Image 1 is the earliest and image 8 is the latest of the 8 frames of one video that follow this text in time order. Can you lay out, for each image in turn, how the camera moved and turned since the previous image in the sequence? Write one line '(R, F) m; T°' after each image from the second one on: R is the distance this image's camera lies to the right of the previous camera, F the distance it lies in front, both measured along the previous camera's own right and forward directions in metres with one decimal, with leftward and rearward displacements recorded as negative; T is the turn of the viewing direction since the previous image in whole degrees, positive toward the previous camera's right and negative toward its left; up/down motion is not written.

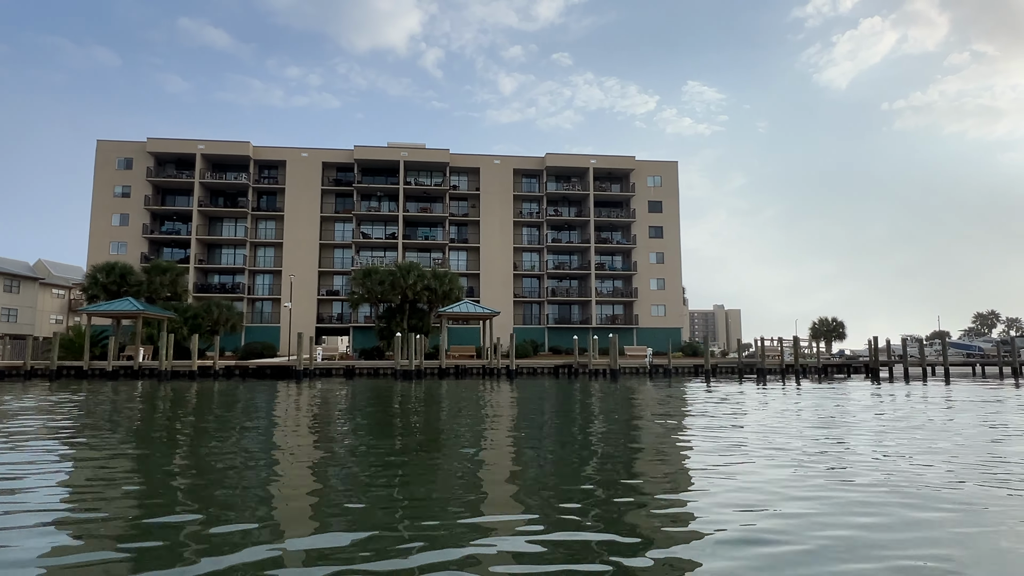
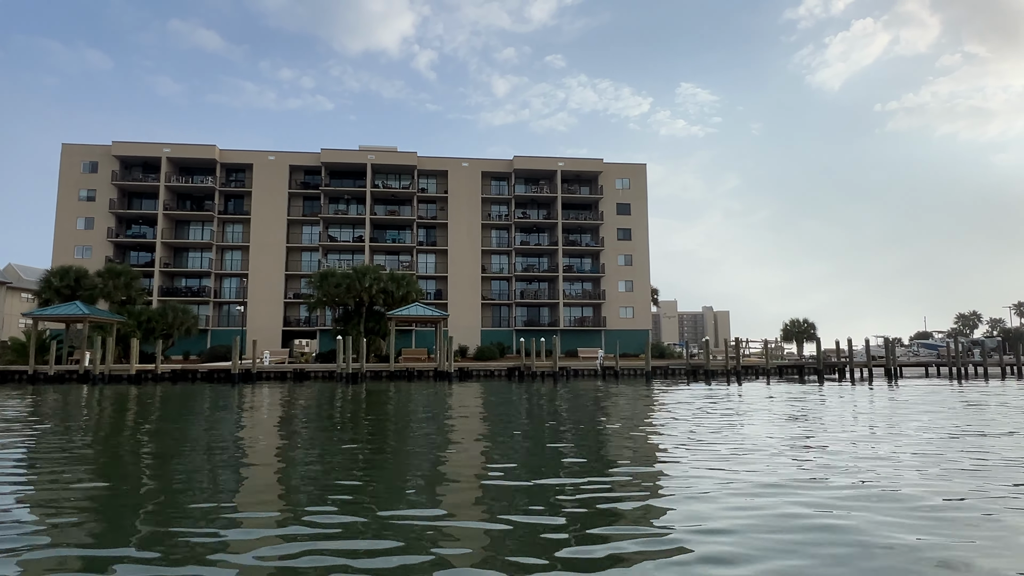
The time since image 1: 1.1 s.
(+1.7, -0.1) m; 0°
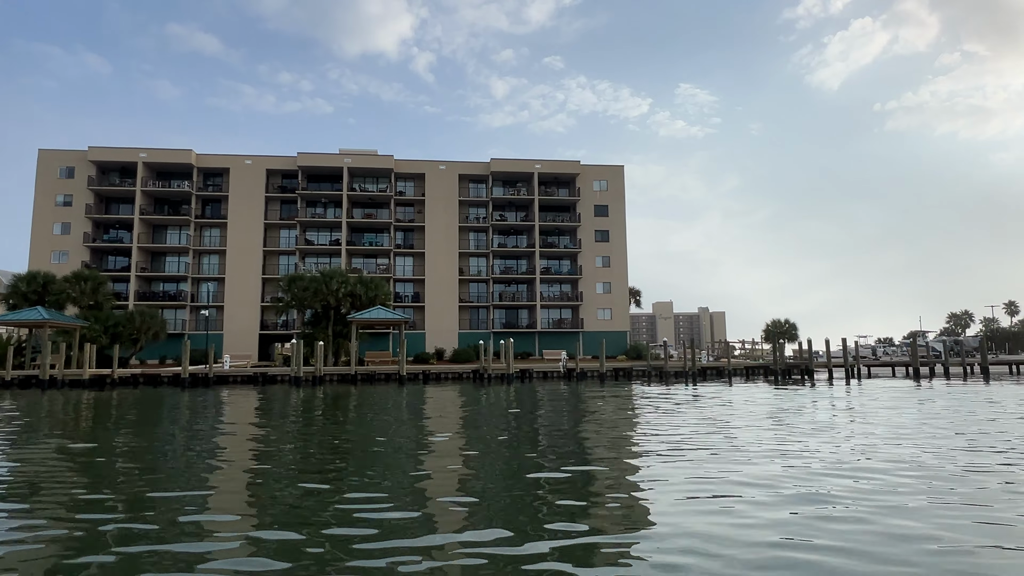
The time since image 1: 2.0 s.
(+1.4, 0.0) m; 0°
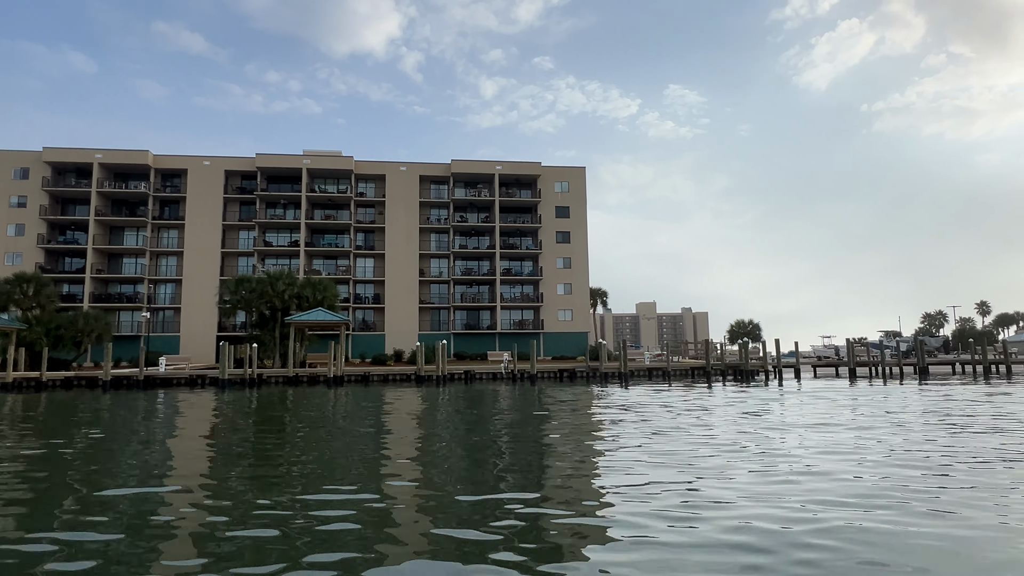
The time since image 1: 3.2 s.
(+1.9, -0.1) m; +1°
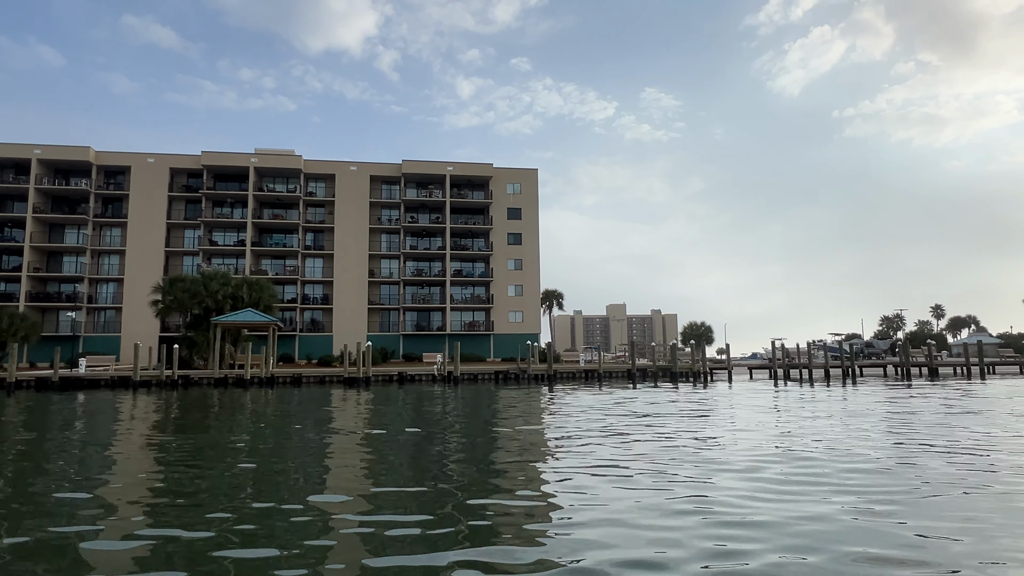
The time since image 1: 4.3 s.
(+1.7, 0.0) m; +2°
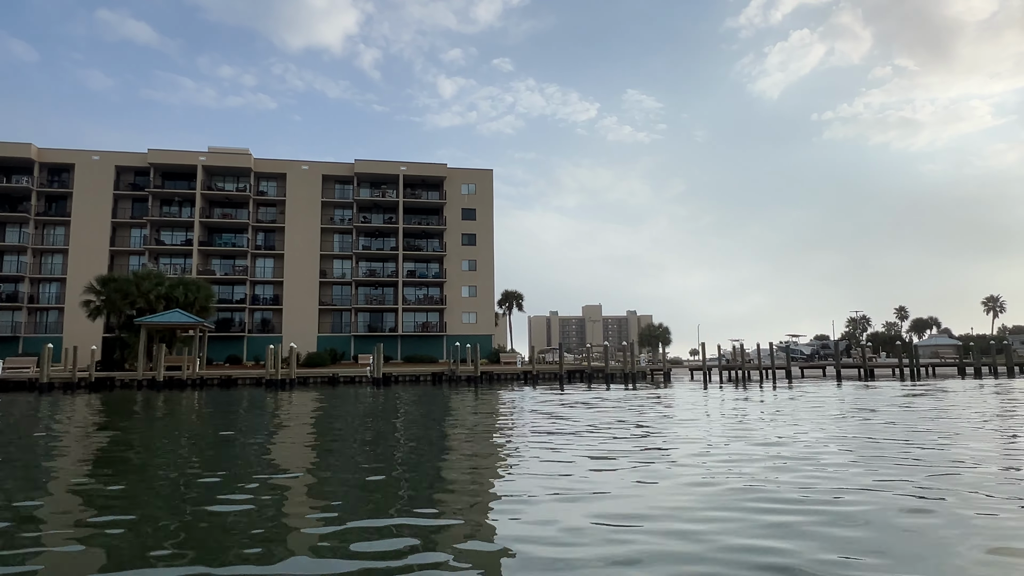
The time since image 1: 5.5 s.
(+1.9, +0.1) m; +1°
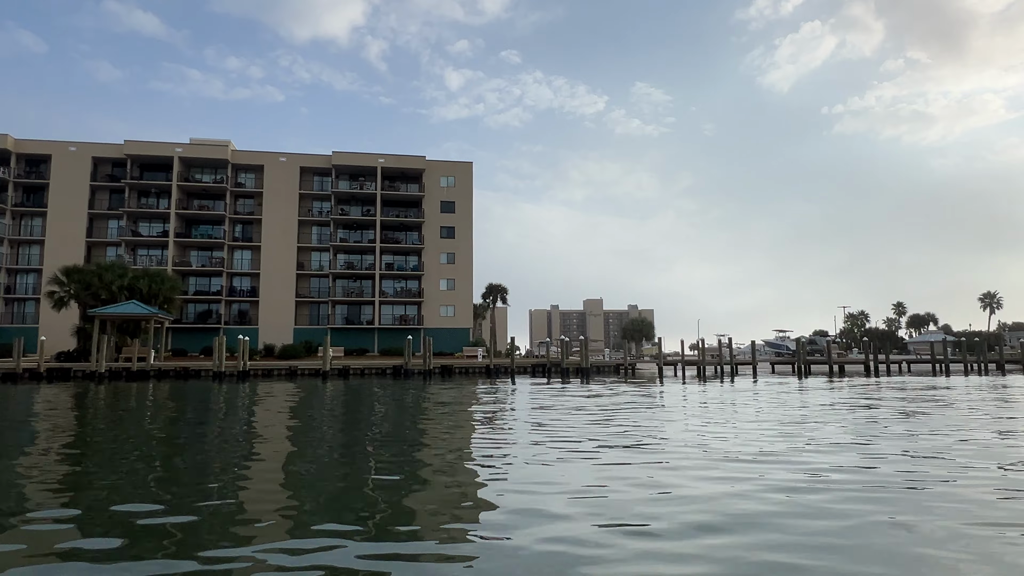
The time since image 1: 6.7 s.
(+1.8, +0.2) m; -1°
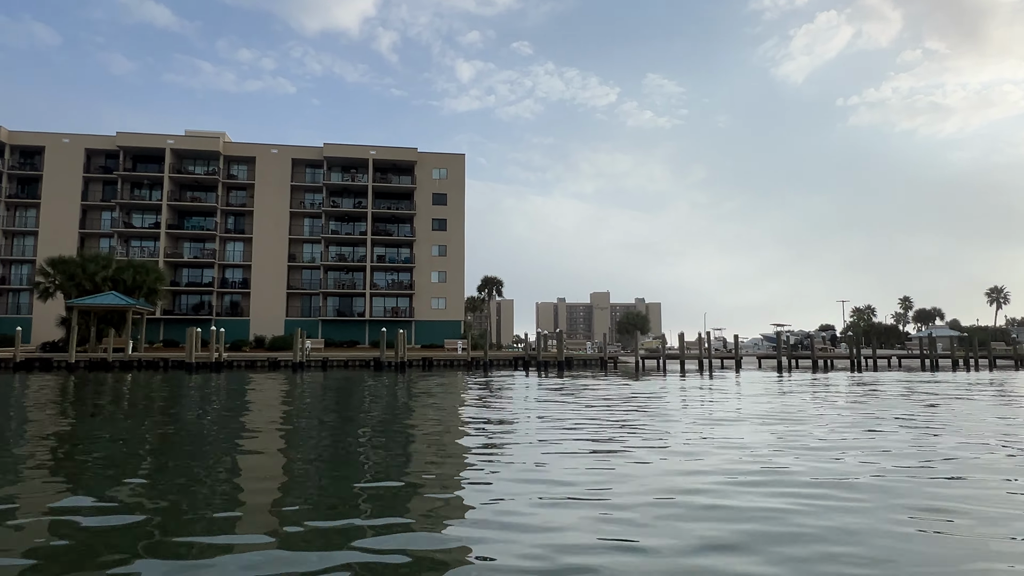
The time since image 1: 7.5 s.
(+1.2, +0.1) m; -1°
